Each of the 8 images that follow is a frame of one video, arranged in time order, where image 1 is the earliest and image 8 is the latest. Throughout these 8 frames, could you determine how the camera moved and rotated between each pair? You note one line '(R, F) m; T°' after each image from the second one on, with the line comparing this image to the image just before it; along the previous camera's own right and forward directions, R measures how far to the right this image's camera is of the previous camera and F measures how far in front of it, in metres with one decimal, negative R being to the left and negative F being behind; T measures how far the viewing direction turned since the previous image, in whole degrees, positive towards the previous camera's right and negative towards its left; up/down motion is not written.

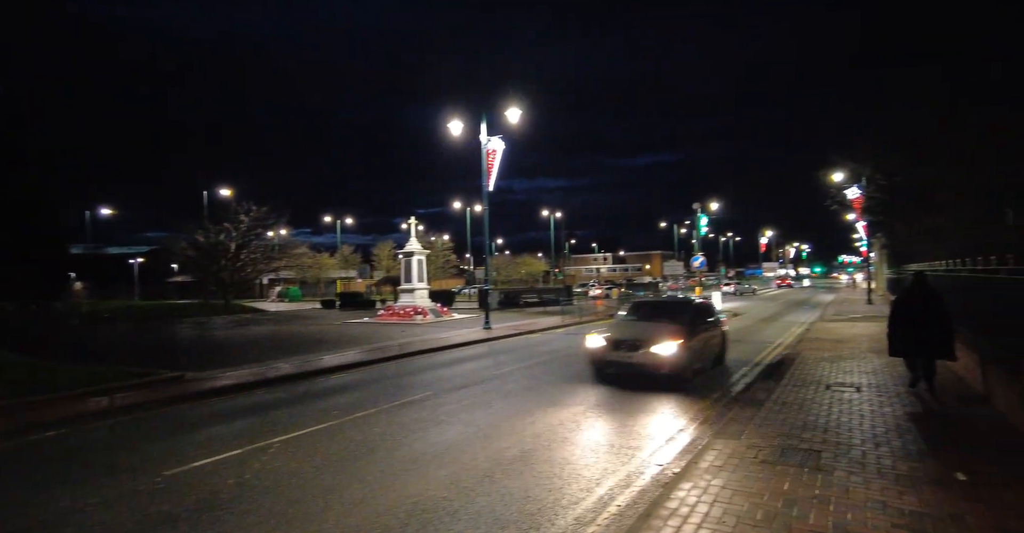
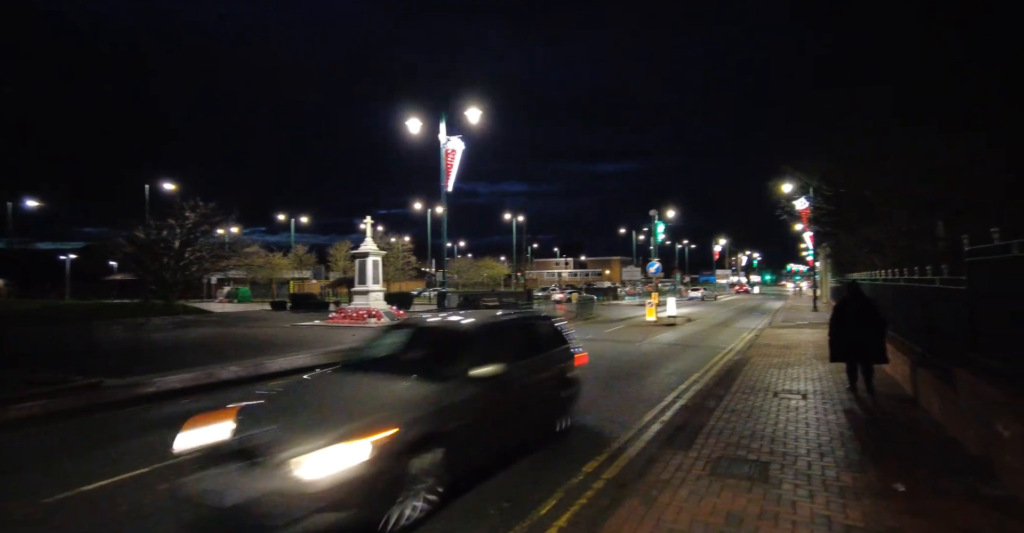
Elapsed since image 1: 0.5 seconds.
(+0.1, +0.2) m; +4°
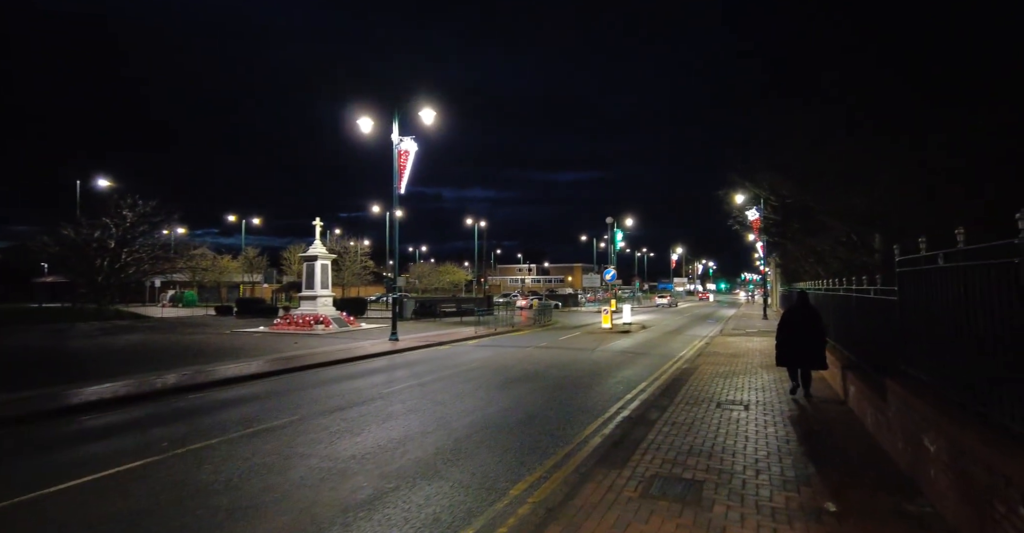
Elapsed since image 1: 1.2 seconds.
(+0.3, +0.3) m; +4°
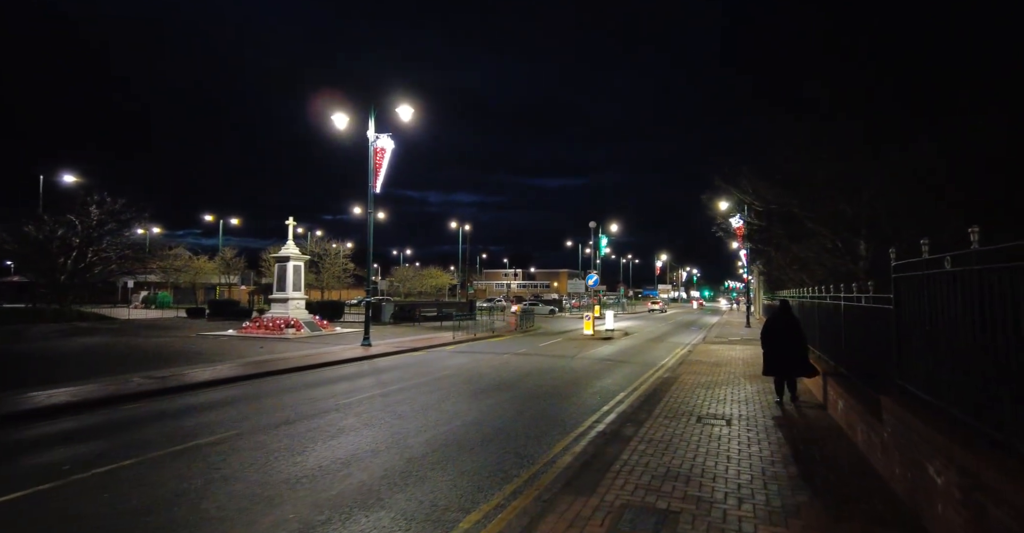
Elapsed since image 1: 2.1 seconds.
(+0.3, +0.6) m; +1°
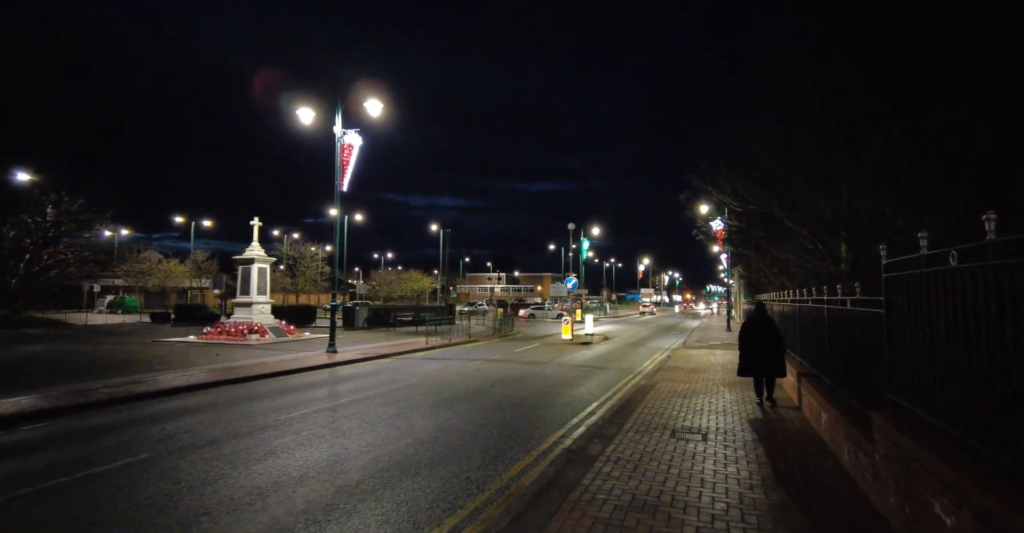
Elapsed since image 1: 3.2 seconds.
(+0.4, +0.7) m; +2°
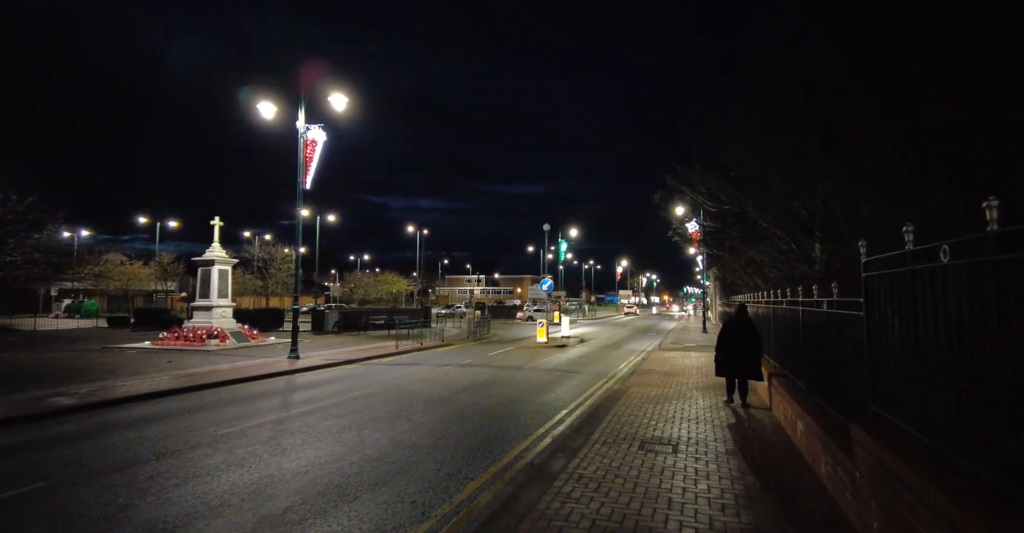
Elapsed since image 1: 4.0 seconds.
(+0.3, +0.5) m; +2°
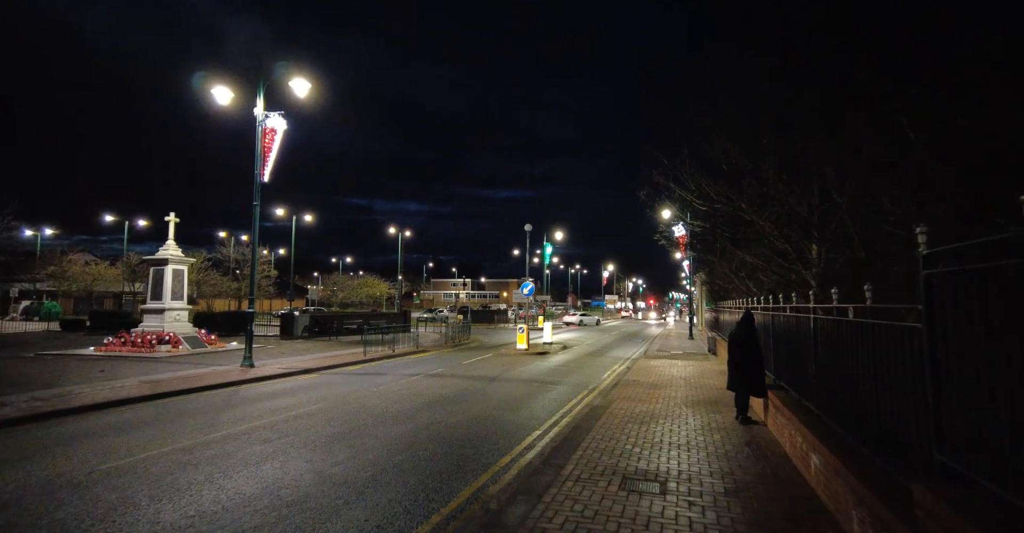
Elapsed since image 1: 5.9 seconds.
(+0.3, +1.2) m; +1°
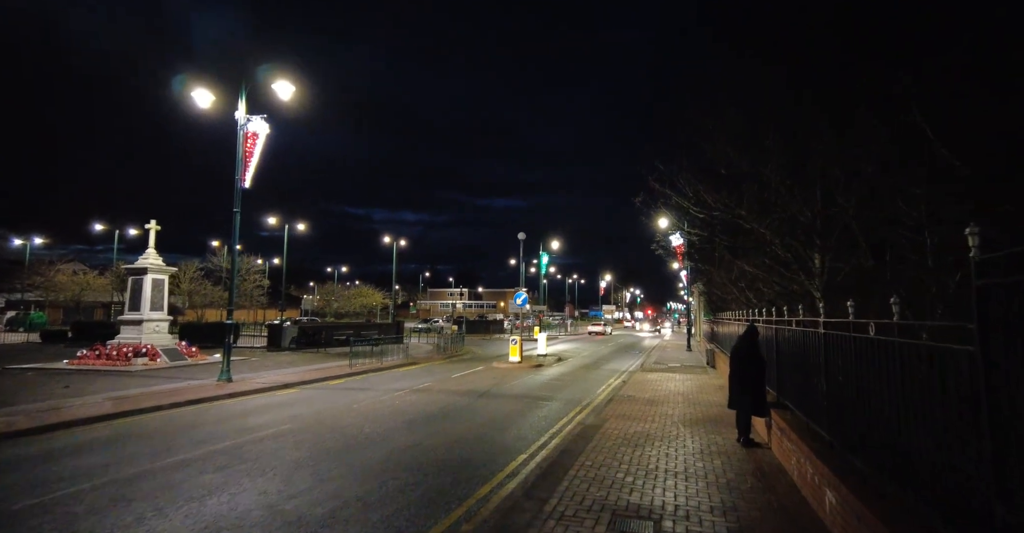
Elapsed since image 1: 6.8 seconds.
(+0.2, +0.6) m; 0°
